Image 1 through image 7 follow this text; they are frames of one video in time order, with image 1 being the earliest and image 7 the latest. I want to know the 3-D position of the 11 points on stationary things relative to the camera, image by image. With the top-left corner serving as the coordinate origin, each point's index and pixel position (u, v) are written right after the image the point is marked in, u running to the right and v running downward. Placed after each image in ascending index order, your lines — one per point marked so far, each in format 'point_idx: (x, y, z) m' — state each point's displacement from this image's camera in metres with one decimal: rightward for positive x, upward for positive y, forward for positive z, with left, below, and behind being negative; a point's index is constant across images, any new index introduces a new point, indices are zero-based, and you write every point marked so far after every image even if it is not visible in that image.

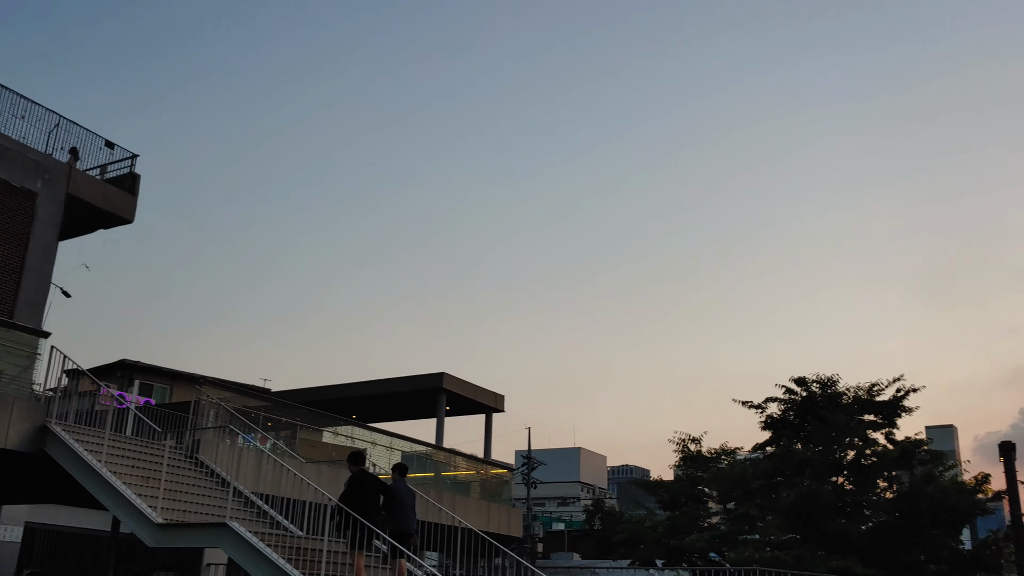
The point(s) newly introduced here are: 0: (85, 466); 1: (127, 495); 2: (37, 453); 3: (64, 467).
0: (-6.6, -2.7, +15.2) m
1: (-5.7, -3.0, +14.4) m
2: (-7.7, -2.7, +15.9) m
3: (-7.0, -2.8, +15.4) m
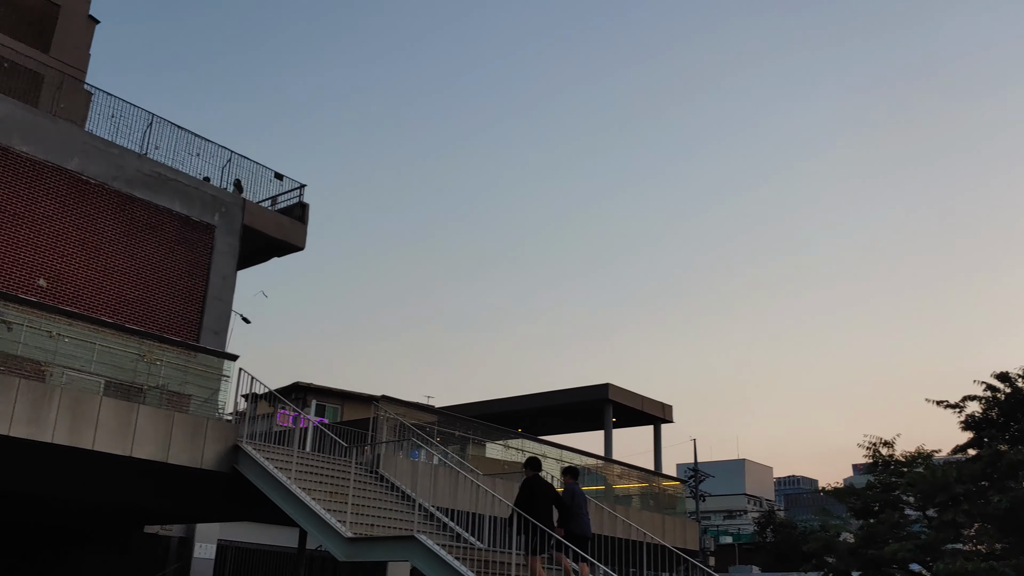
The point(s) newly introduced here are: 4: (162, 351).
0: (-3.8, -3.1, +15.7) m
1: (-3.0, -3.3, +14.8) m
2: (-4.8, -3.1, +16.6) m
3: (-4.1, -3.2, +16.0) m
4: (-5.8, -1.1, +16.4) m
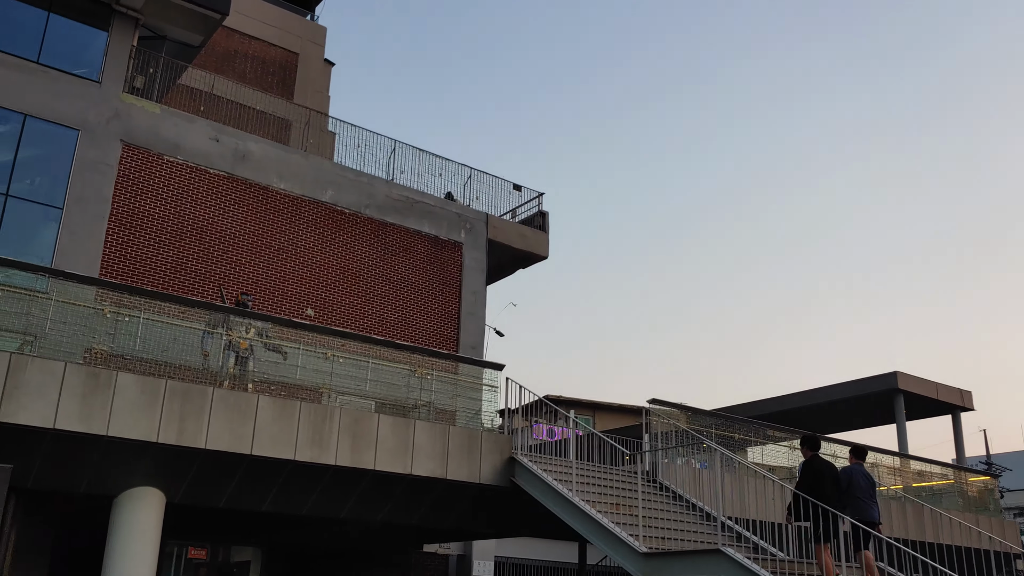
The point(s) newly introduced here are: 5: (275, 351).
0: (+0.7, -3.1, +14.8) m
1: (+1.3, -3.3, +13.8) m
2: (-0.1, -3.2, +16.0) m
3: (+0.4, -3.3, +15.2) m
4: (-1.3, -1.3, +16.1) m
5: (-3.5, -1.0, +14.4) m
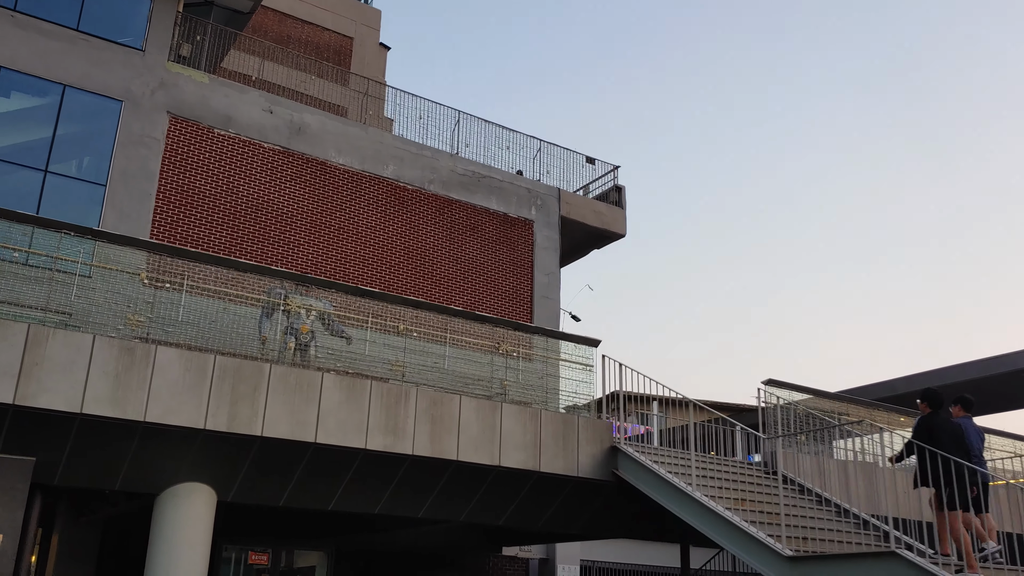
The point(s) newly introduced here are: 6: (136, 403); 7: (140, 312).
0: (+2.0, -2.6, +12.6) m
1: (+2.6, -2.7, +11.5) m
2: (+1.4, -2.7, +13.7) m
3: (+1.8, -2.7, +13.0) m
4: (+0.1, -0.8, +13.9) m
5: (-2.2, -0.6, +12.3) m
6: (-4.0, -1.2, +10.3) m
7: (-4.1, -0.3, +10.9) m
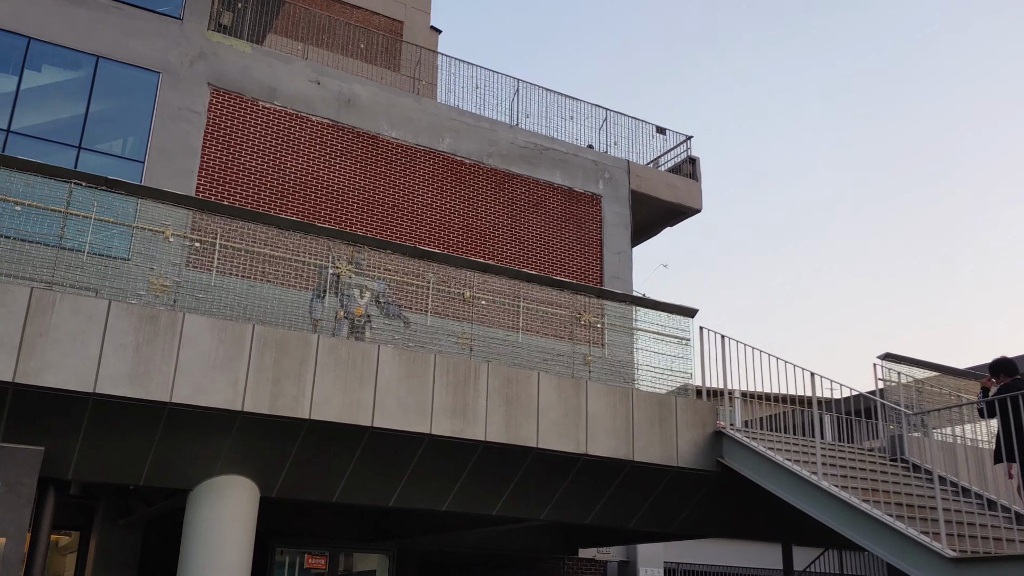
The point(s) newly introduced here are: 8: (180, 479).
0: (+3.0, -2.0, +10.6) m
1: (+3.5, -2.2, +9.5) m
2: (+2.4, -2.2, +11.8) m
3: (+2.8, -2.2, +11.0) m
4: (+1.1, -0.3, +12.0) m
5: (-1.2, -0.1, +10.6) m
6: (-3.1, -0.8, +8.7) m
7: (-3.3, +0.1, +9.3) m
8: (-3.2, -1.8, +9.5) m
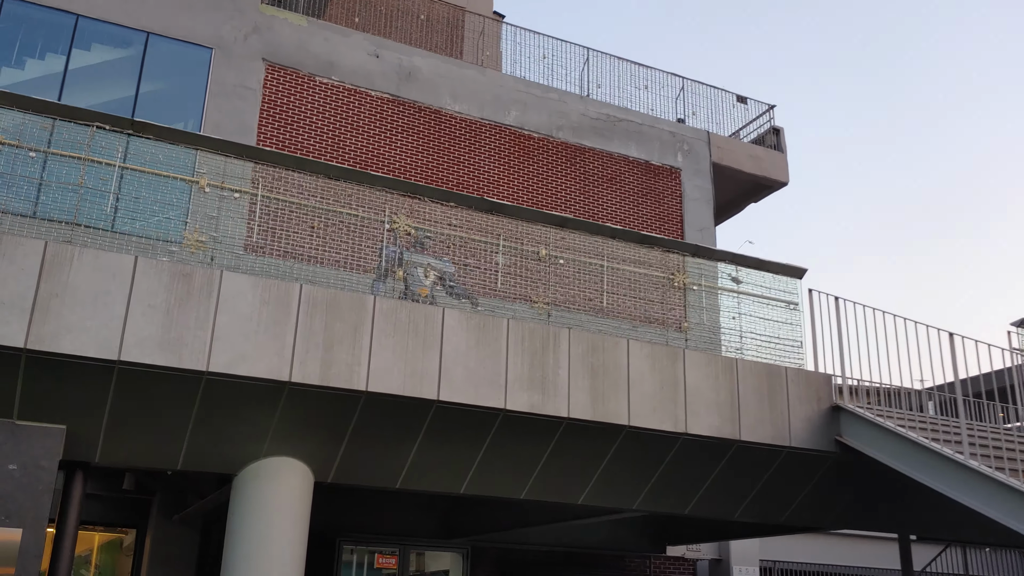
0: (+3.8, -1.5, +9.0) m
1: (+4.3, -1.7, +7.9) m
2: (+3.3, -1.7, +10.3) m
3: (+3.6, -1.7, +9.4) m
4: (+2.0, +0.2, +10.6) m
5: (-0.5, +0.3, +9.3) m
6: (-2.4, -0.5, +7.6) m
7: (-2.6, +0.5, +8.1) m
8: (-2.5, -1.5, +8.4) m
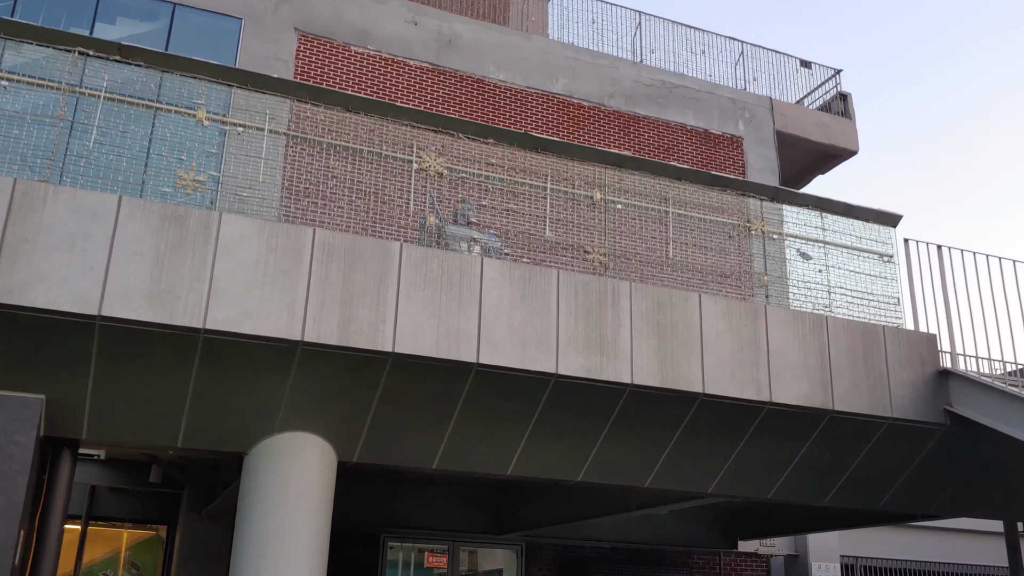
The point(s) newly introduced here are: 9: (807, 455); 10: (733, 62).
0: (+4.3, -1.0, +7.5) m
1: (+4.6, -1.2, +6.4) m
2: (+3.8, -1.2, +8.8) m
3: (+4.1, -1.2, +8.0) m
4: (+2.5, +0.6, +9.2) m
5: (0.0, +0.7, +8.1) m
6: (-2.1, -0.1, +6.4) m
7: (-2.2, +0.8, +7.0) m
8: (-2.1, -1.1, +7.2) m
9: (+2.6, -1.5, +8.8) m
10: (+4.9, +5.0, +21.7) m
